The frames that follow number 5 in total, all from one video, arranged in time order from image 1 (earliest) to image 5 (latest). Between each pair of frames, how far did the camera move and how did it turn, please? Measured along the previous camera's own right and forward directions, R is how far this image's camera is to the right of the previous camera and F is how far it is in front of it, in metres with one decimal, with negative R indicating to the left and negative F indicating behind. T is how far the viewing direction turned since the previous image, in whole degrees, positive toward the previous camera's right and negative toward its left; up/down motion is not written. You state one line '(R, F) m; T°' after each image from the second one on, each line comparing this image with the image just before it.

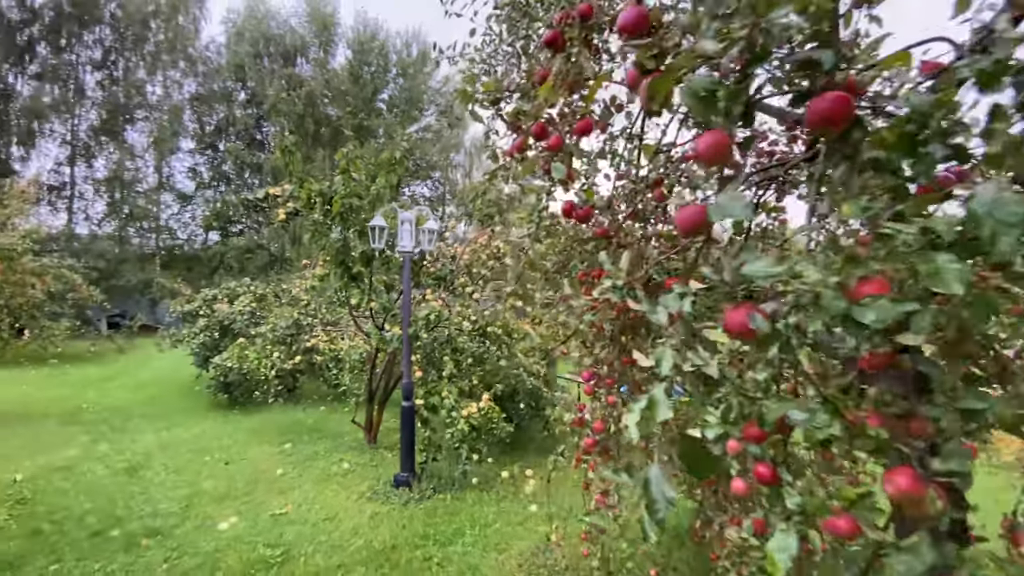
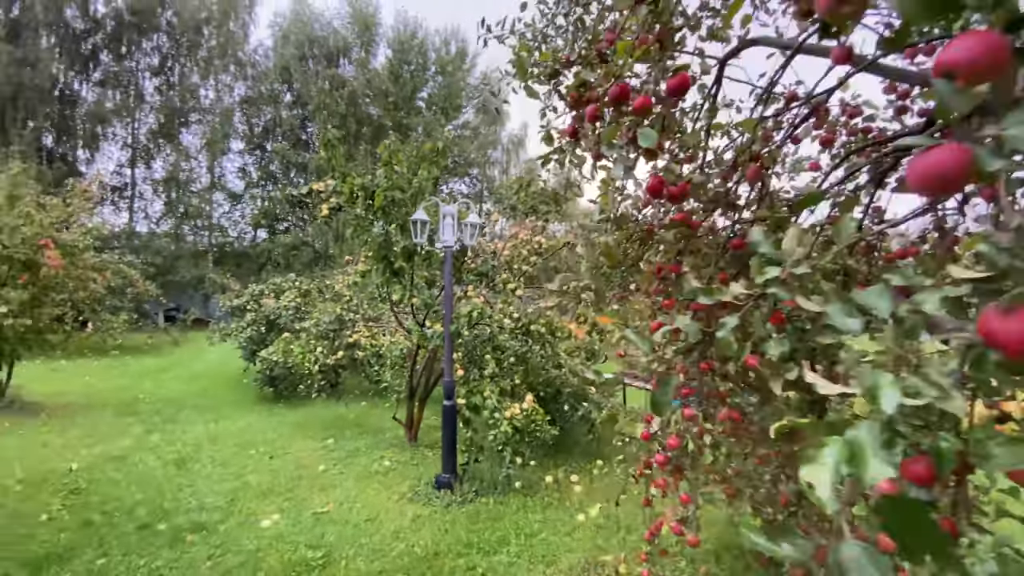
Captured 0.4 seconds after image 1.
(-0.1, +0.2) m; -4°
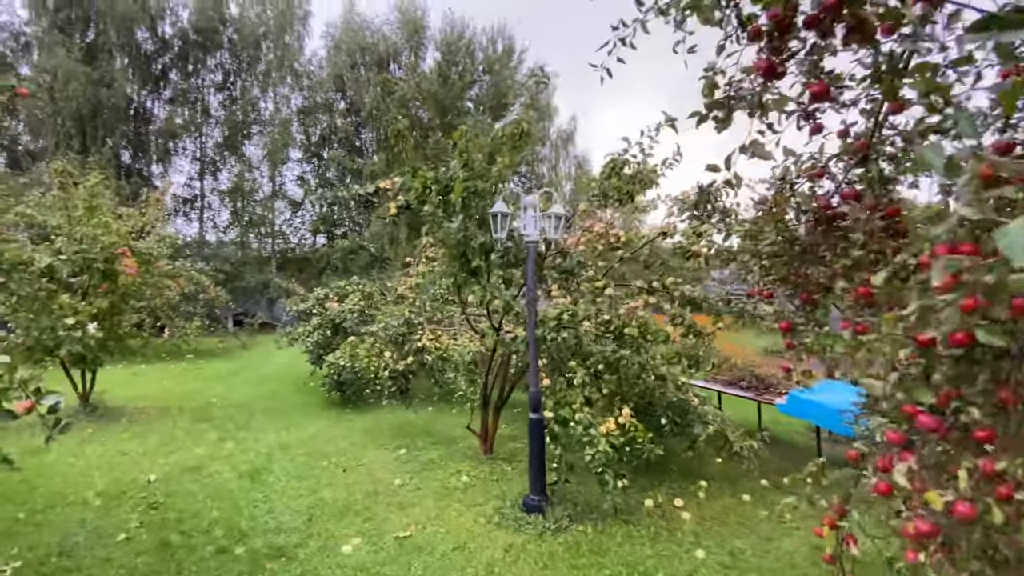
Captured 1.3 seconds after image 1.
(-0.3, +0.4) m; -6°
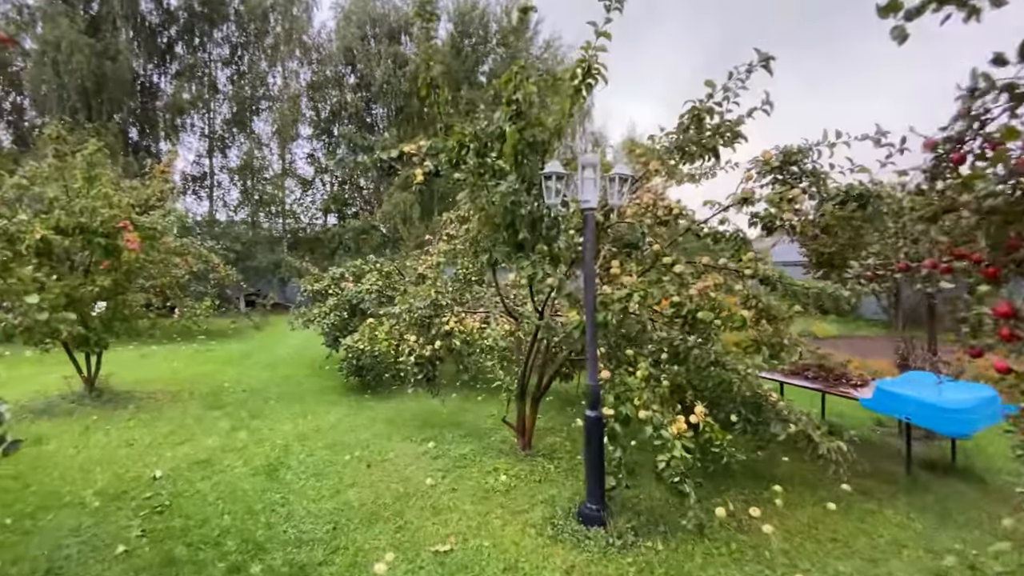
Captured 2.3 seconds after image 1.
(-0.3, +0.5) m; -1°
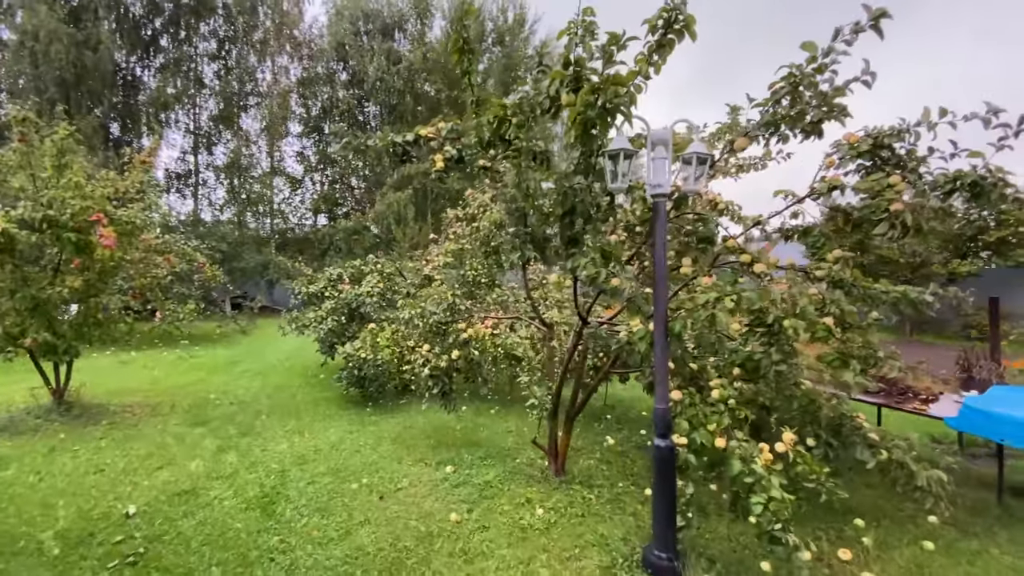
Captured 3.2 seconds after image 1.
(-0.3, +0.5) m; +1°
